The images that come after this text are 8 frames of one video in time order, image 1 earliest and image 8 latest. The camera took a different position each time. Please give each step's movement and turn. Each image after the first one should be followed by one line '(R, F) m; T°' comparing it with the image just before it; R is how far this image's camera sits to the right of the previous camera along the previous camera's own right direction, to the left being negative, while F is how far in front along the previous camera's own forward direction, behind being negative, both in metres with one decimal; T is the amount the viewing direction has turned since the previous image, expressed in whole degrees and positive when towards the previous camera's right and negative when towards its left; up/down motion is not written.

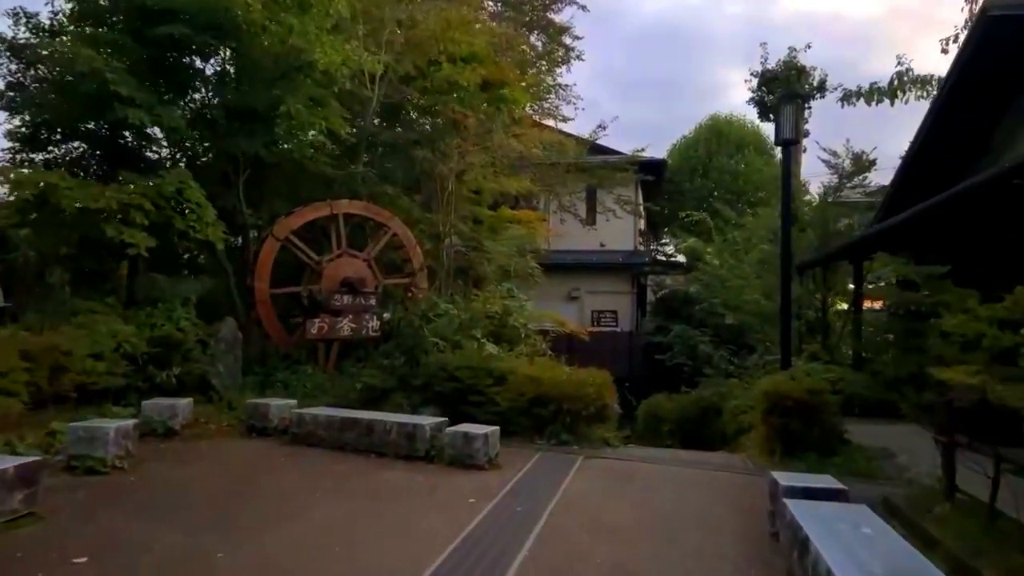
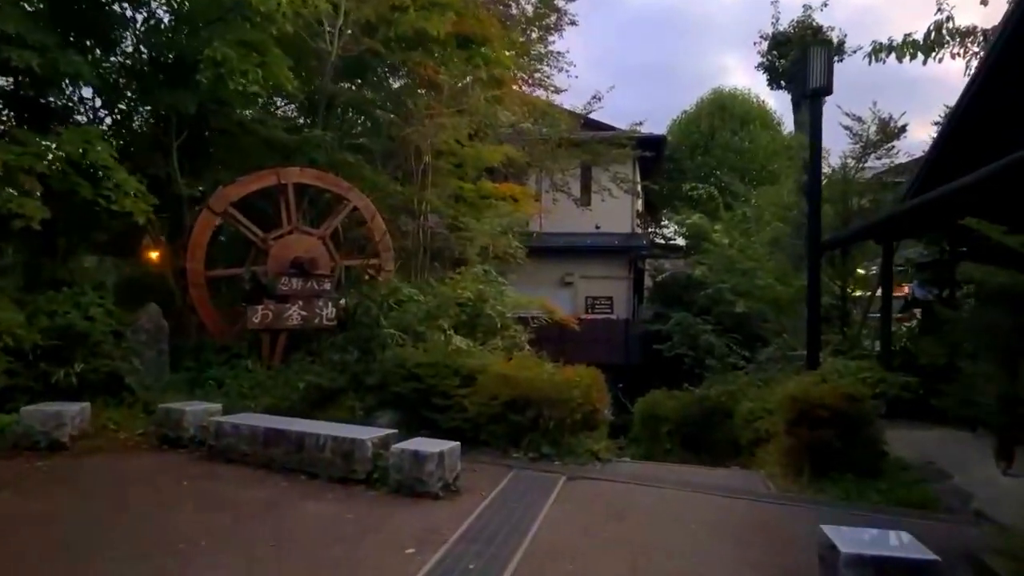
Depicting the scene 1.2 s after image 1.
(+0.3, +1.5) m; 0°
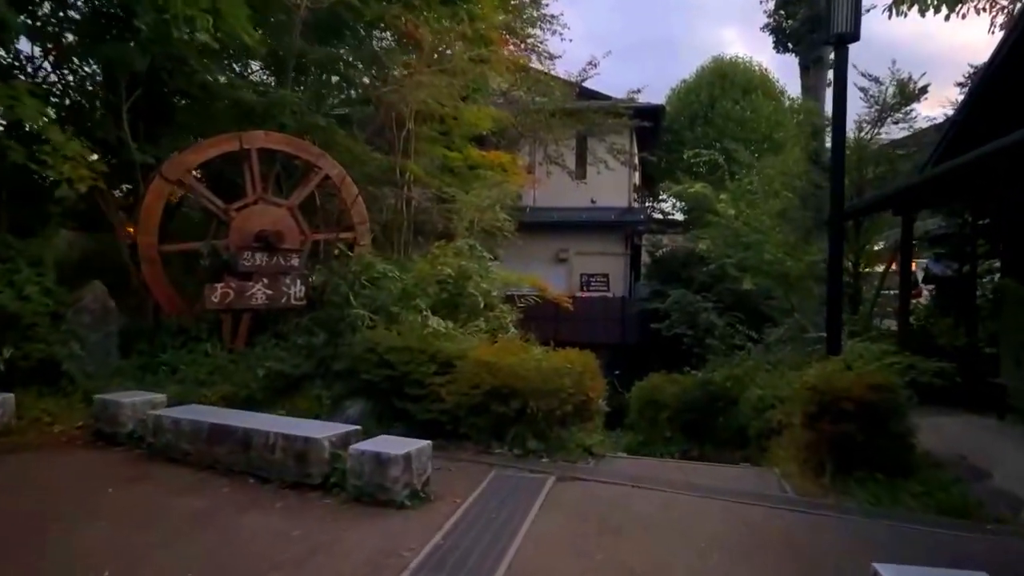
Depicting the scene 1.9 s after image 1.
(+0.1, +0.8) m; 0°
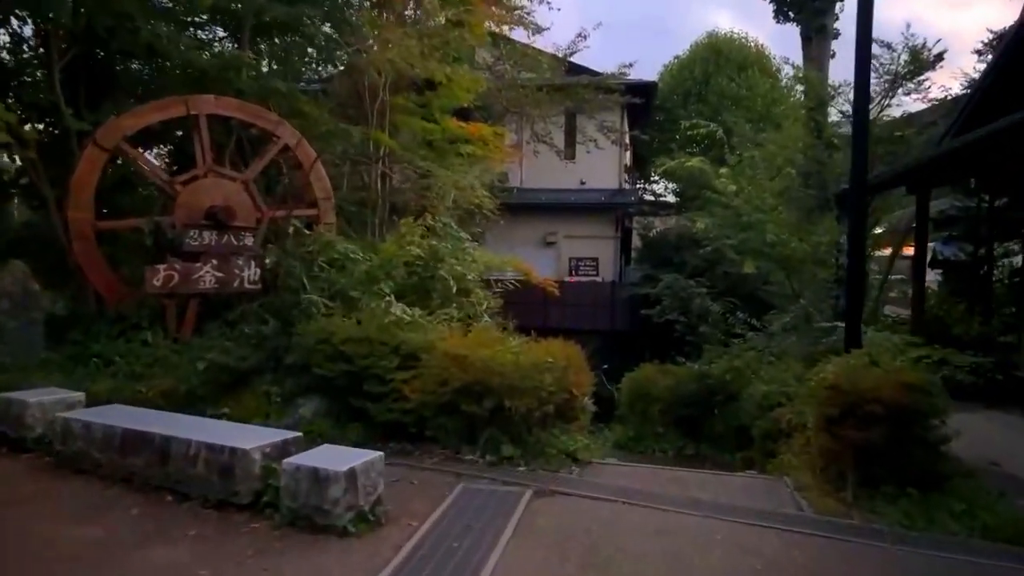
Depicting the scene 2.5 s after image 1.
(+0.1, +0.8) m; +1°
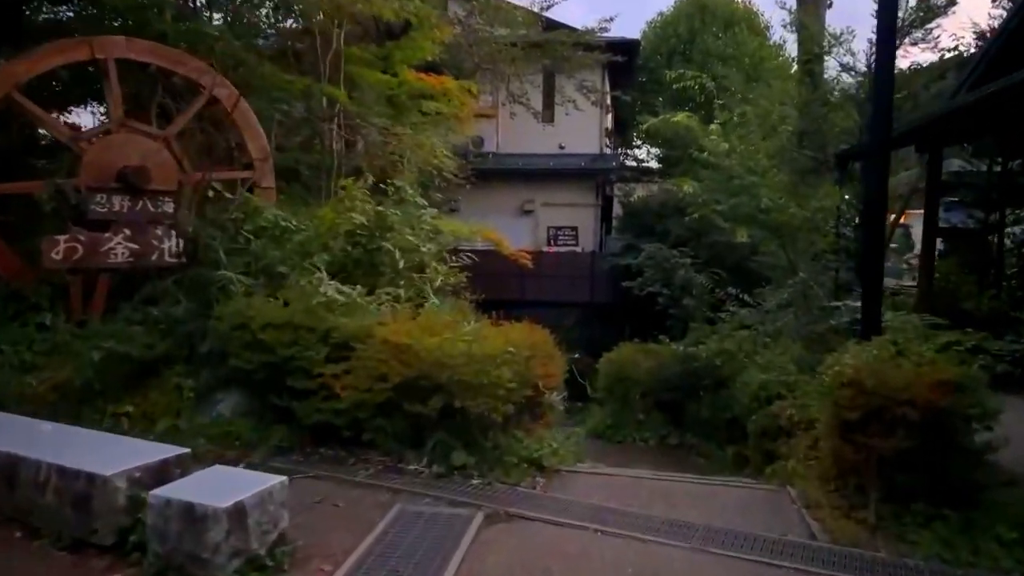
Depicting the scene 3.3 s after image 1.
(+0.2, +1.0) m; +1°
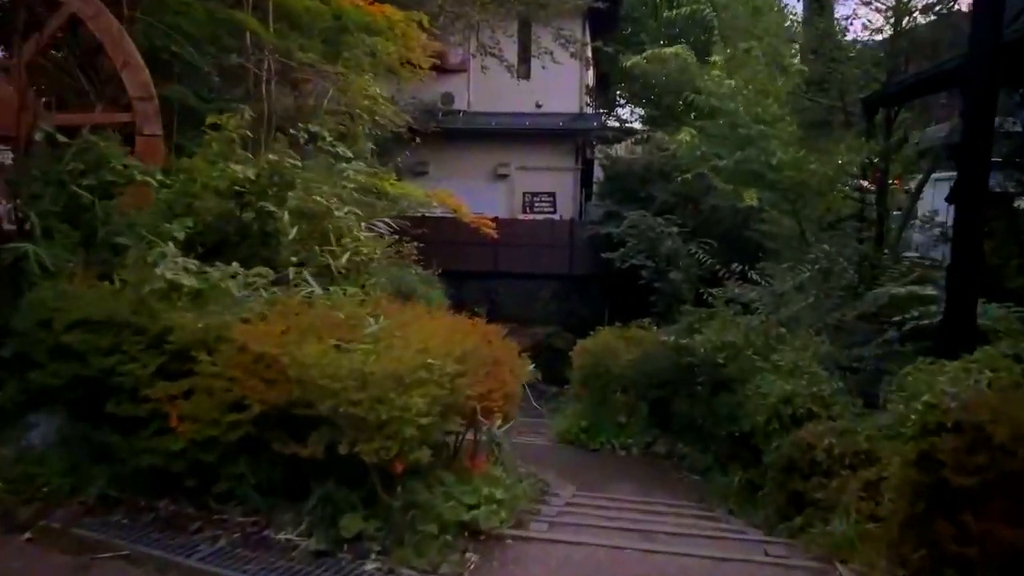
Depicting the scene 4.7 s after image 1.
(+0.3, +1.5) m; +1°
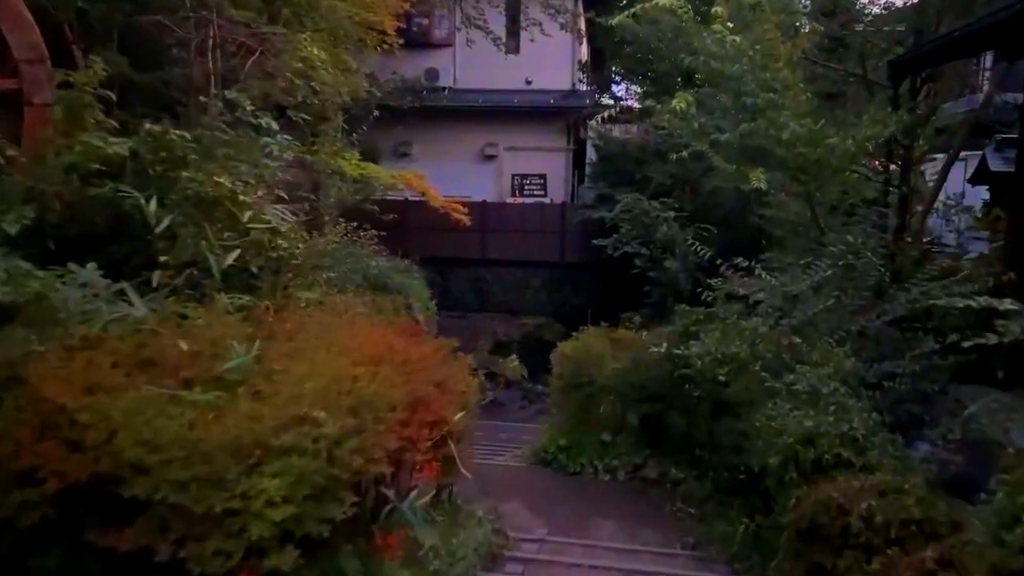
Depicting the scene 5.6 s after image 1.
(+0.3, +1.0) m; 0°
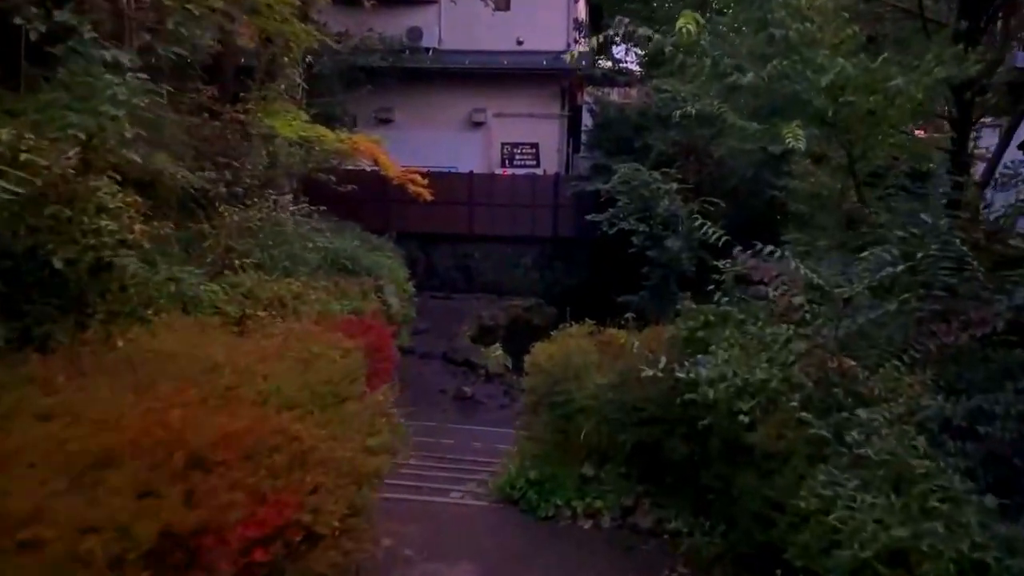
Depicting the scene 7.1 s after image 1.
(+0.3, +1.3) m; 0°
